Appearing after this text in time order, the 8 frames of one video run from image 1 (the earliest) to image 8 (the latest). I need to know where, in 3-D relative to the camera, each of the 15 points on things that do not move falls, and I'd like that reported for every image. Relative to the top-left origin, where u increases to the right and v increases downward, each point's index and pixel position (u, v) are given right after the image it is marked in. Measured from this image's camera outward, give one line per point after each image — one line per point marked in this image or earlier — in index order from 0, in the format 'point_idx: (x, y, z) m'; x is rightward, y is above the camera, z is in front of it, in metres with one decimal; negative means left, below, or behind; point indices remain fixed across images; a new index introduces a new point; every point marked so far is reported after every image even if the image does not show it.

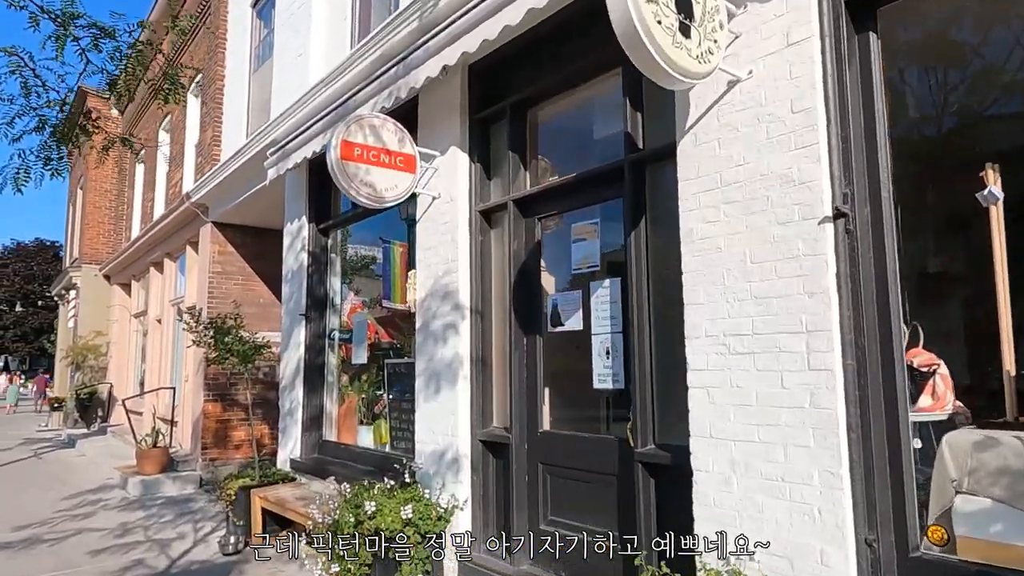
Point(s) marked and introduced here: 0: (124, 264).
0: (-8.5, +0.5, +14.6) m
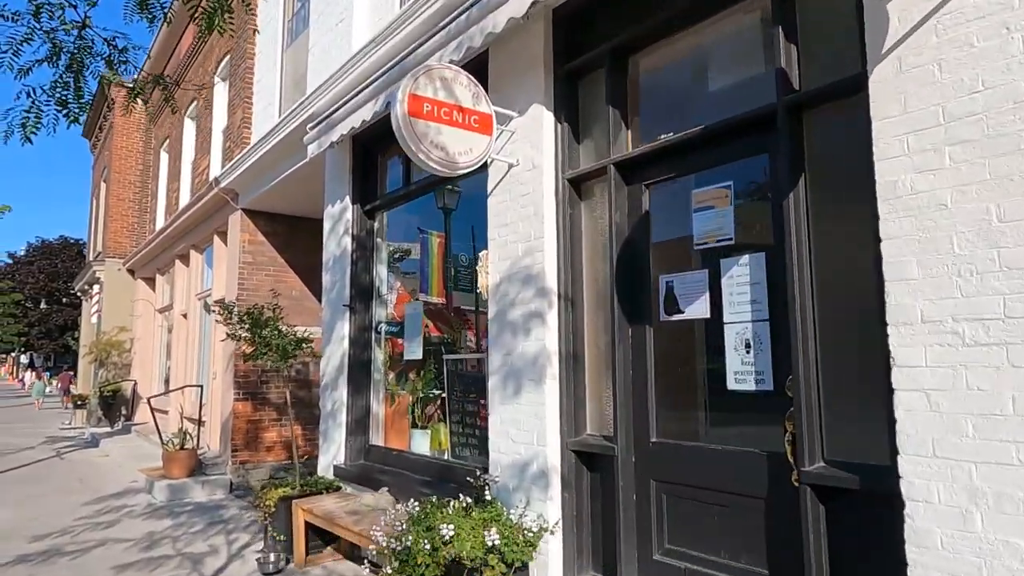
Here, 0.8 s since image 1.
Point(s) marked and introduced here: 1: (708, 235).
0: (-7.8, +0.7, +14.2) m
1: (+0.9, +0.2, +3.1) m
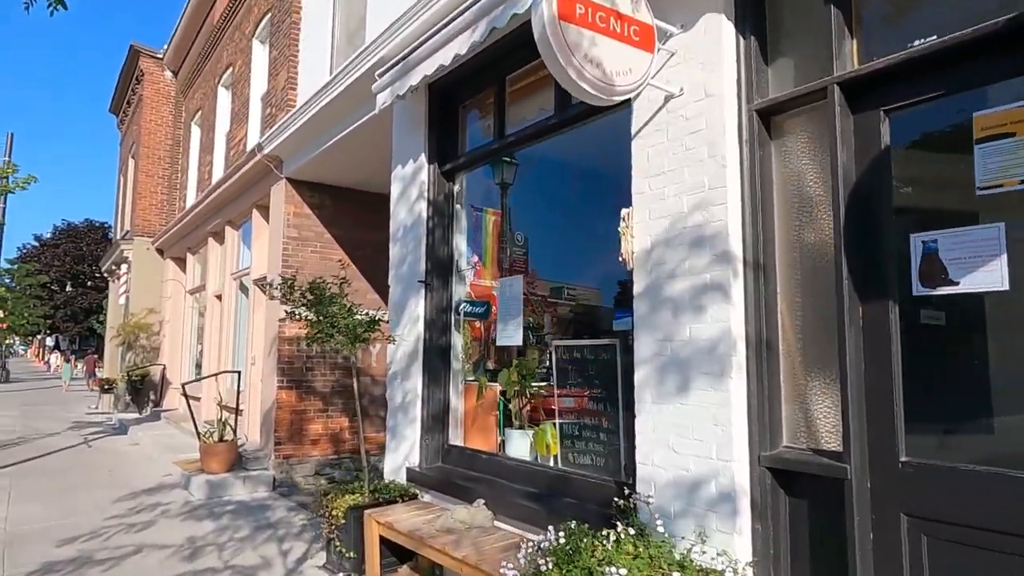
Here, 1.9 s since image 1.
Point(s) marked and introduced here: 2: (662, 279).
0: (-6.8, +1.1, +13.5) m
1: (+1.6, +0.4, +2.2) m
2: (+0.7, 0.0, +3.0) m
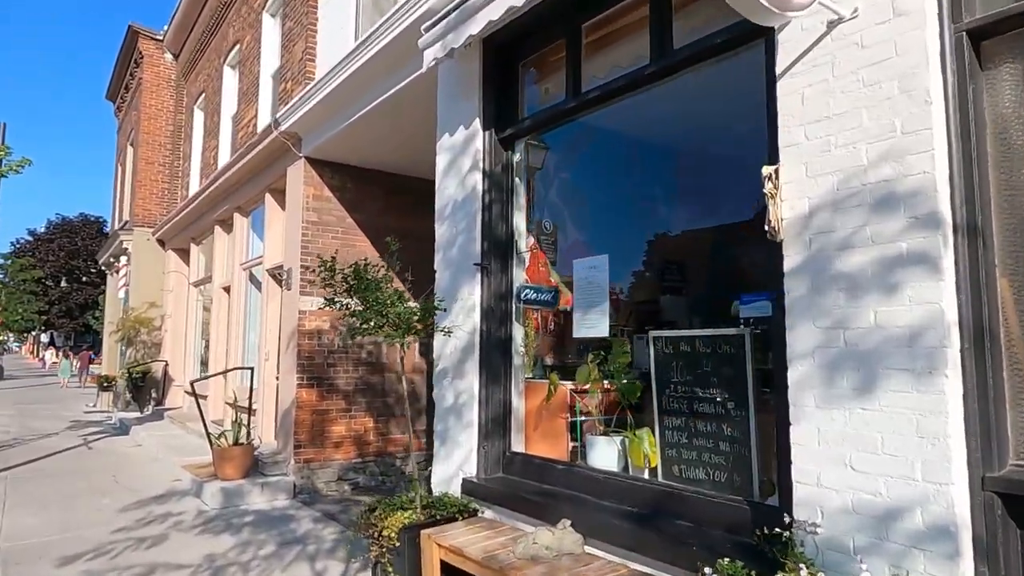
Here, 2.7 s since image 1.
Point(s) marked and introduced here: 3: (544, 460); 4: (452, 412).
0: (-6.4, +1.2, +12.8) m
1: (+2.1, +0.5, +1.5) m
2: (+1.1, +0.1, +2.4) m
3: (+0.2, -1.0, +3.9) m
4: (-0.4, -0.8, +4.4) m
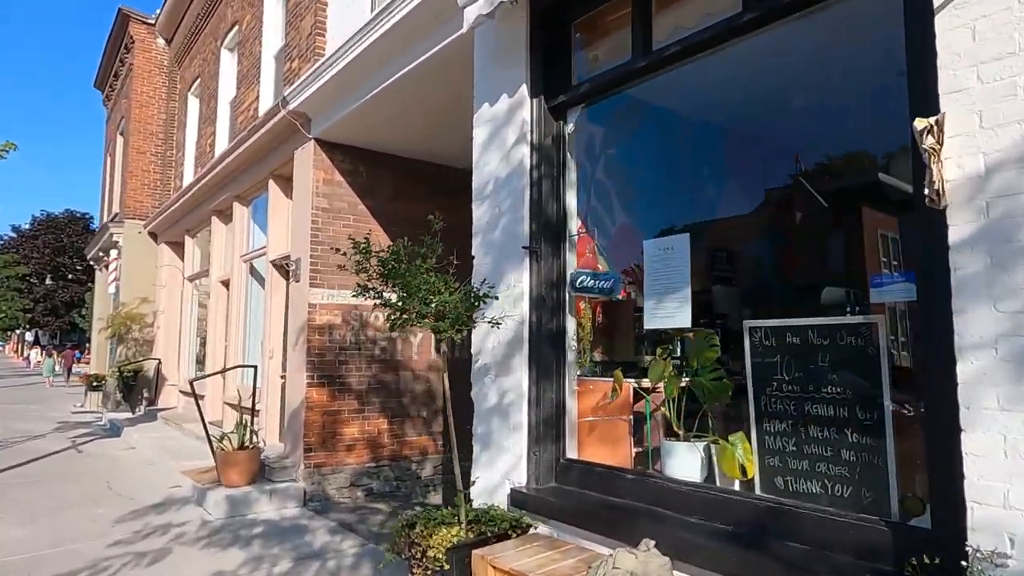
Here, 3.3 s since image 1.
0: (-6.2, +1.3, +12.2) m
1: (+2.4, +0.5, +1.1) m
2: (+1.5, +0.2, +1.9) m
3: (+0.5, -0.9, +3.5) m
4: (-0.1, -0.7, +3.9) m
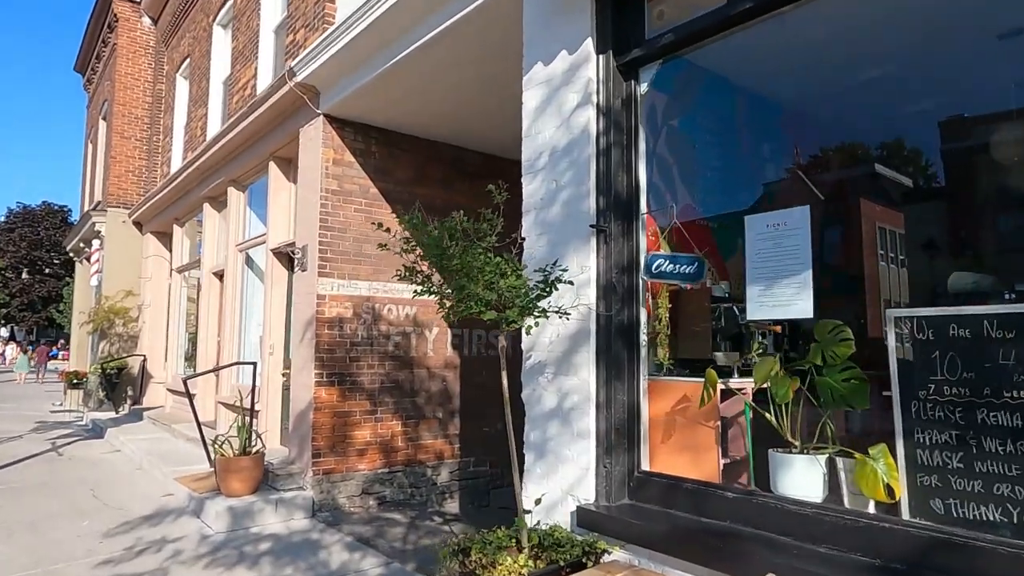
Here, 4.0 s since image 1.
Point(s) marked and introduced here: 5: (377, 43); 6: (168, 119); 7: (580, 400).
0: (-6.1, +1.4, +11.5) m
1: (+2.8, +0.6, +0.6) m
2: (+1.8, +0.3, +1.4) m
3: (+0.8, -0.9, +3.0) m
4: (+0.2, -0.7, +3.4) m
5: (-1.1, +2.1, +5.5) m
6: (-6.3, +3.1, +12.1) m
7: (+0.3, -0.6, +3.3) m
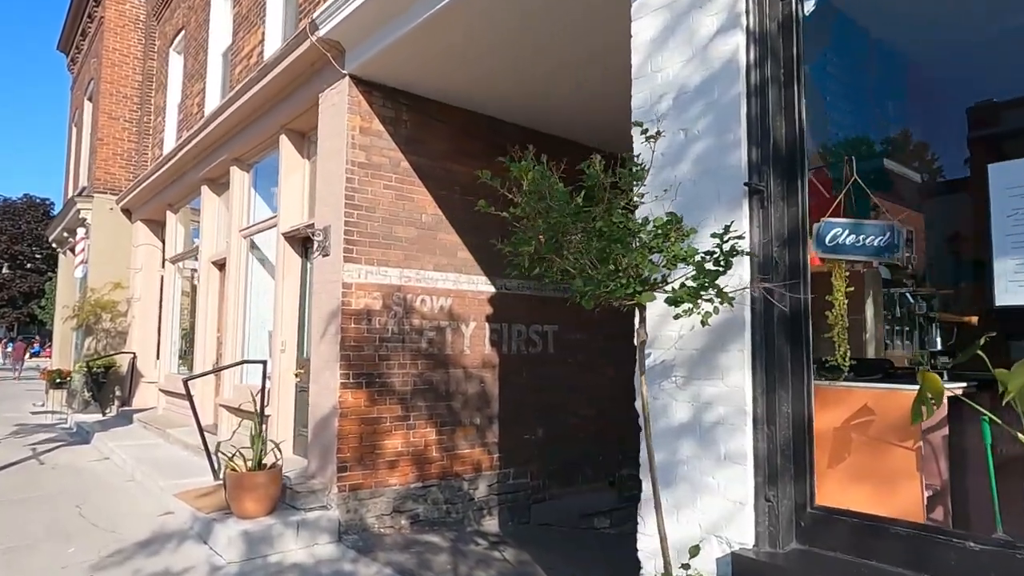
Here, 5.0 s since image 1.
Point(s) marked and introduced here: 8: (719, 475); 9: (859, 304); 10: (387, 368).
0: (-5.7, +1.6, +10.6) m
1: (+3.3, +0.7, -0.1) m
2: (+2.4, +0.3, +0.7) m
3: (+1.3, -0.8, +2.2) m
4: (+0.7, -0.6, +2.6) m
5: (-0.6, +2.1, +4.7) m
6: (-5.9, +3.2, +11.2) m
7: (+0.8, -0.5, +2.5) m
8: (+0.8, -0.7, +2.5) m
9: (+1.4, -0.1, +2.5) m
10: (-1.0, -0.6, +5.4) m
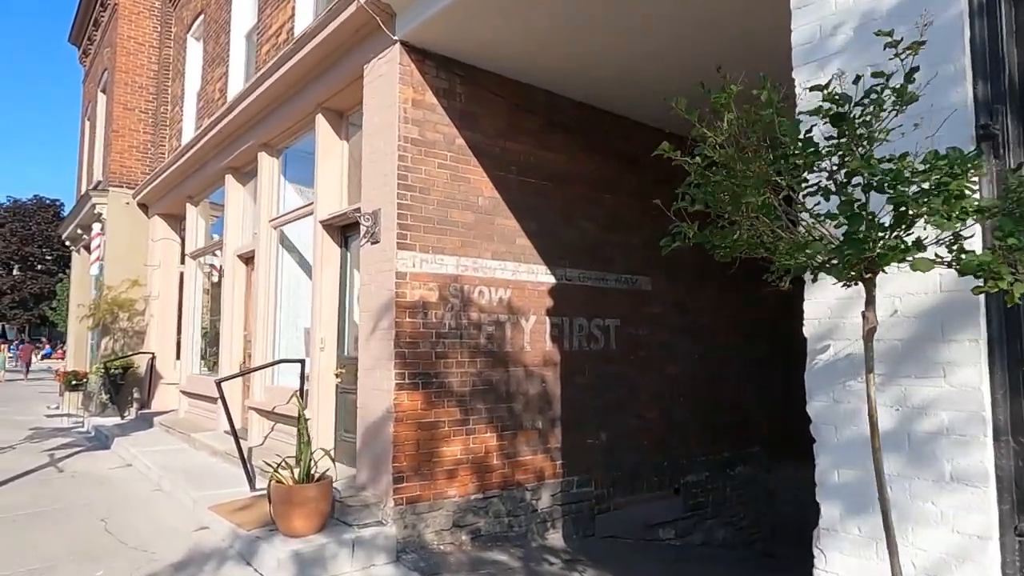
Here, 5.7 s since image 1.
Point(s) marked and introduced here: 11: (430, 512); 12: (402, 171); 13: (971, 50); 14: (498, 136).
0: (-5.2, +1.6, +10.1) m
1: (+3.8, +0.7, -0.7) m
2: (+2.8, +0.4, +0.1) m
3: (+1.8, -0.7, +1.7) m
4: (+1.2, -0.5, +2.1) m
5: (-0.1, +2.2, +4.2) m
6: (-5.4, +3.3, +10.7) m
7: (+1.3, -0.4, +2.0) m
8: (+1.3, -0.6, +2.0) m
9: (+1.9, 0.0, +1.9) m
10: (-0.5, -0.6, +4.8) m
11: (-0.6, -1.6, +4.6) m
12: (-0.8, +0.8, +4.7) m
13: (+1.4, +0.7, +2.0) m
14: (-0.1, +1.2, +5.4) m
